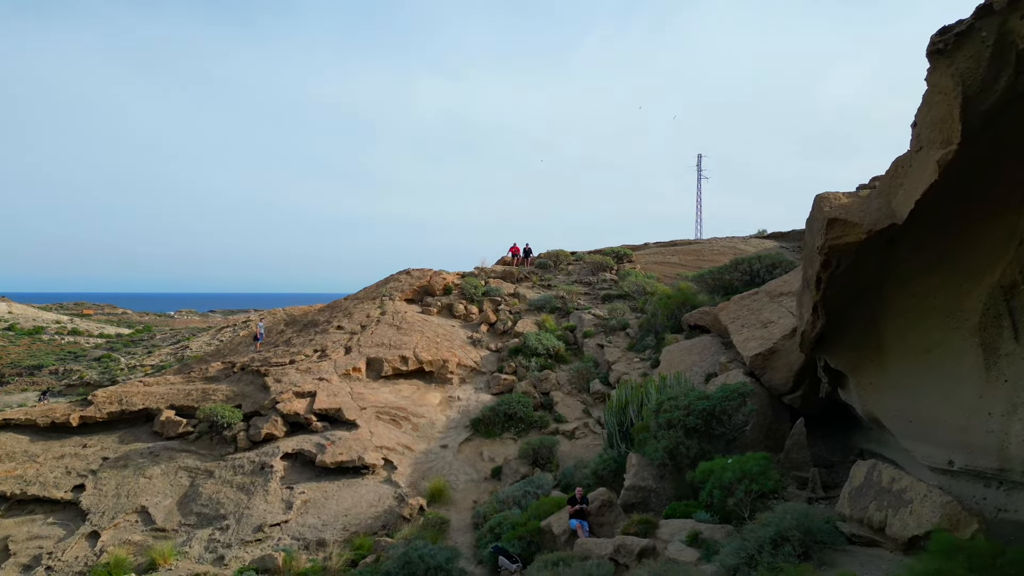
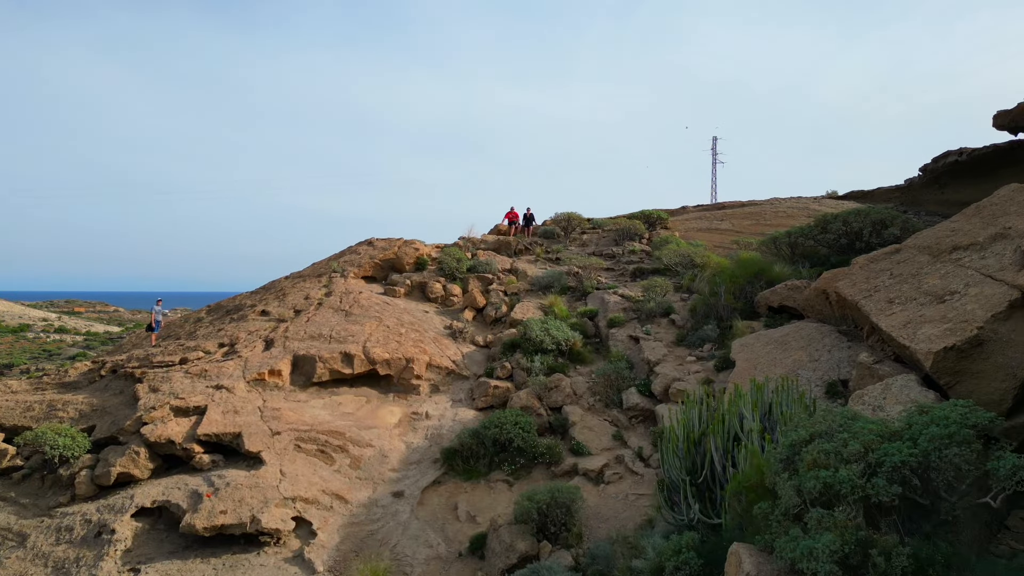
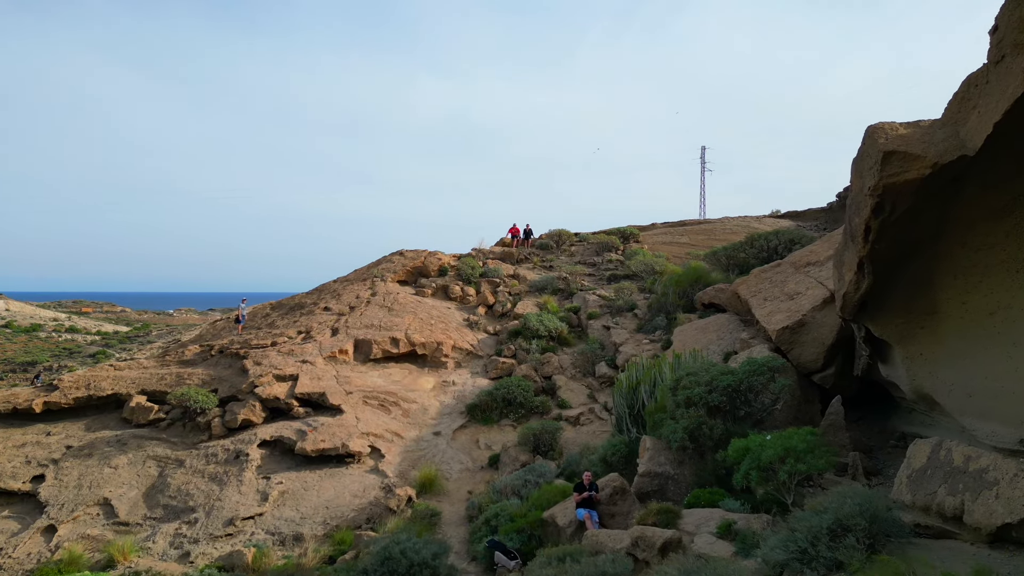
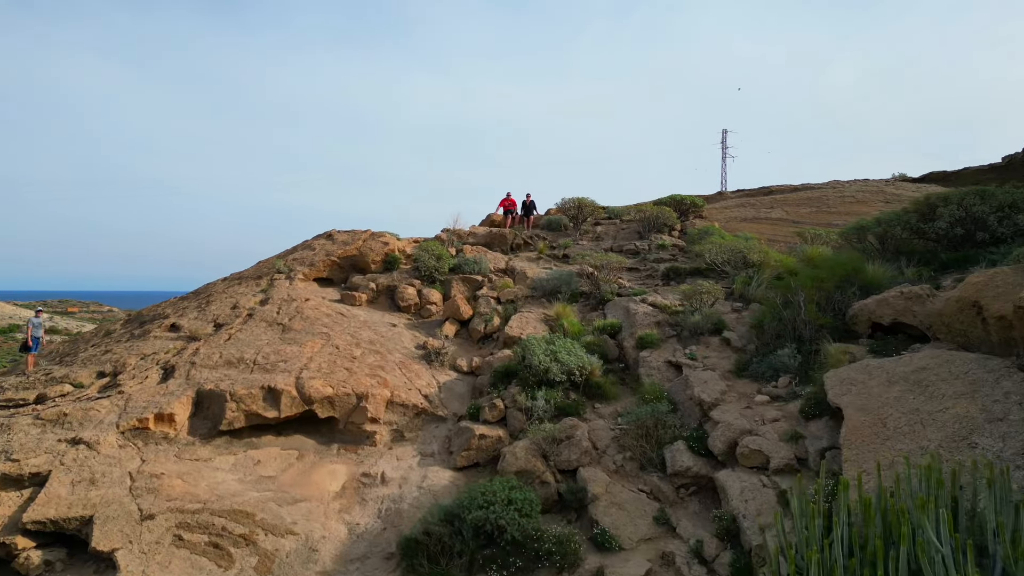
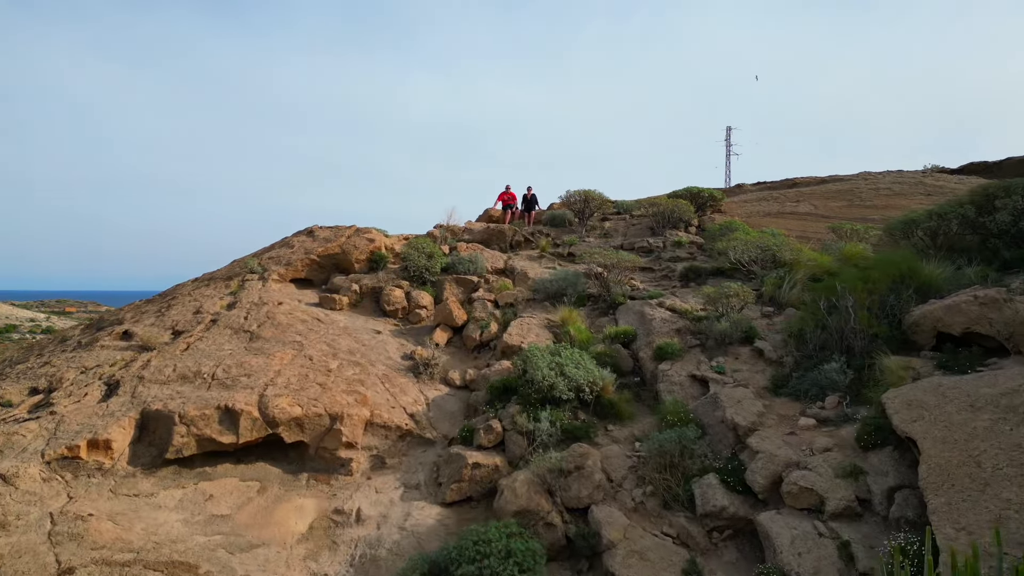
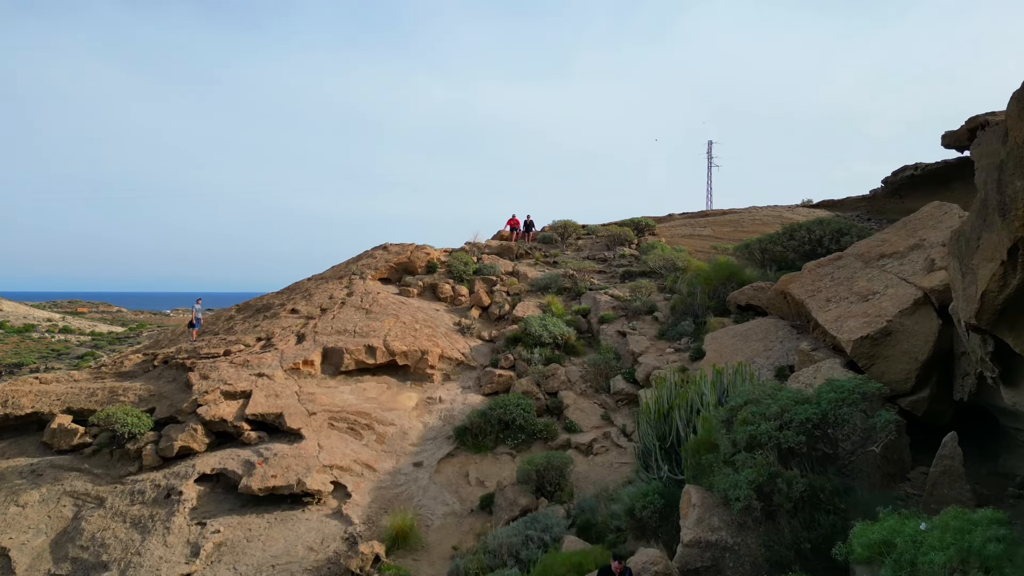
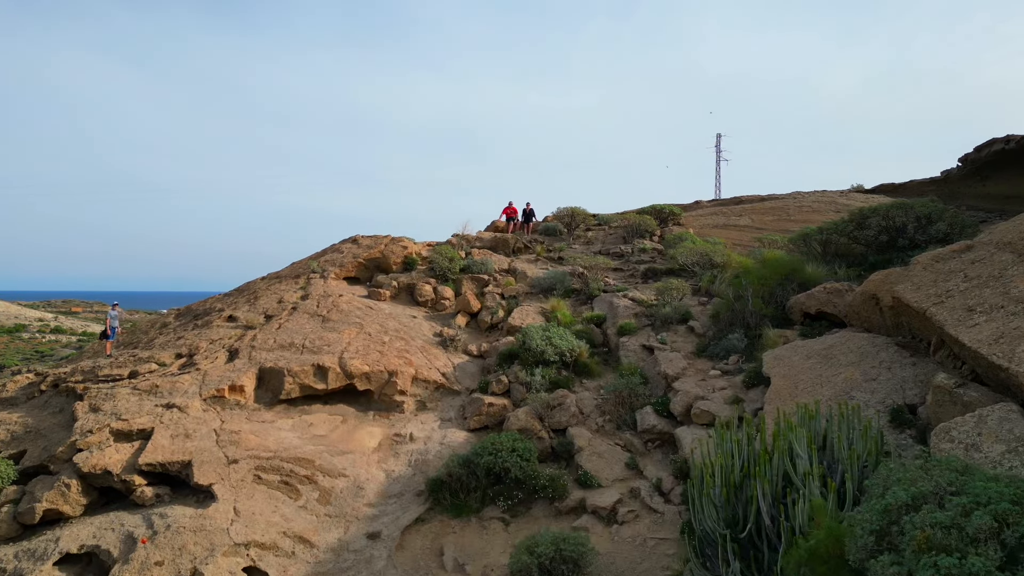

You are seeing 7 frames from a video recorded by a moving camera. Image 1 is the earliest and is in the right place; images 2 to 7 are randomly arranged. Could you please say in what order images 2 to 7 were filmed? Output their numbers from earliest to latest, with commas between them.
3, 6, 2, 7, 4, 5
